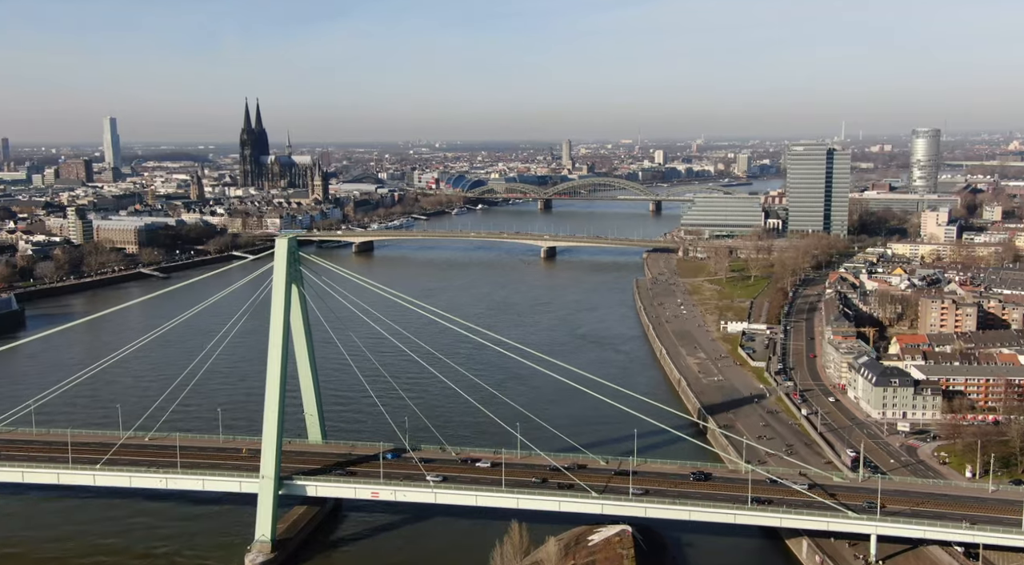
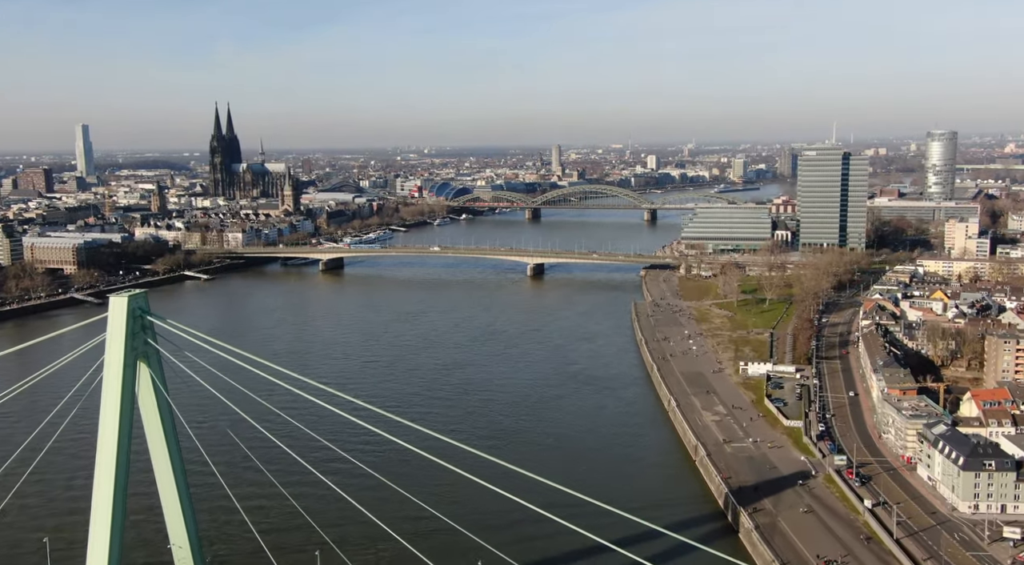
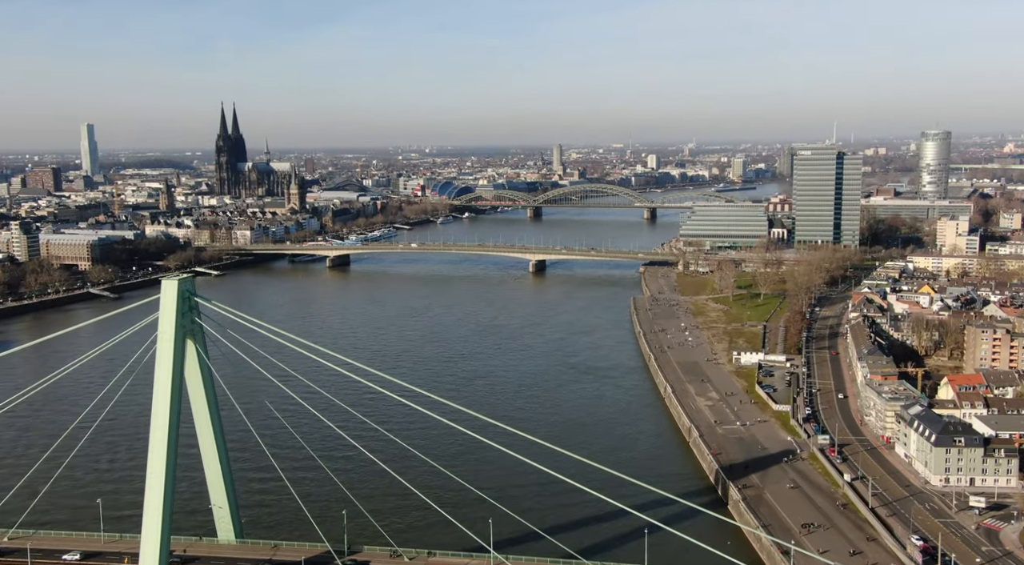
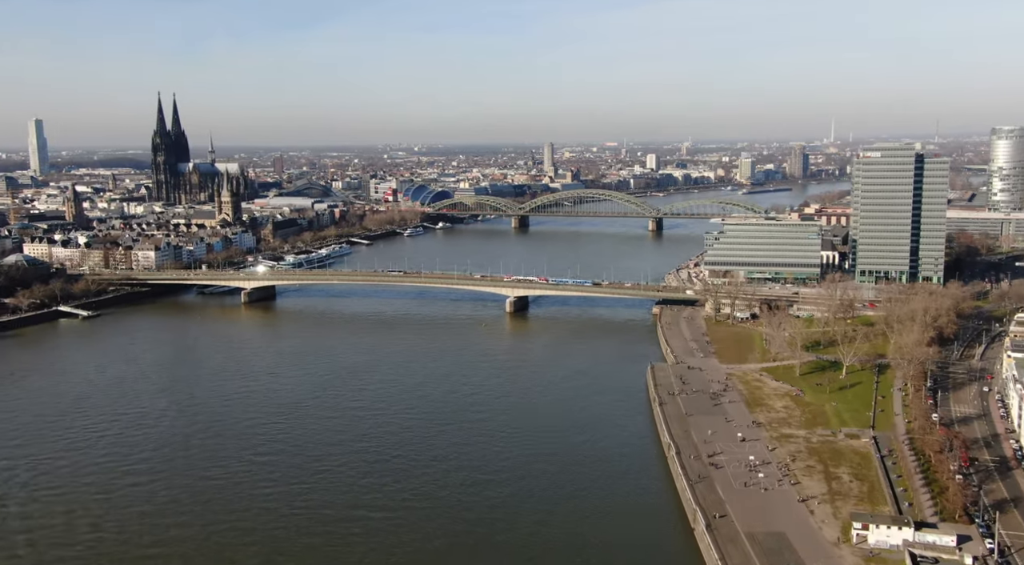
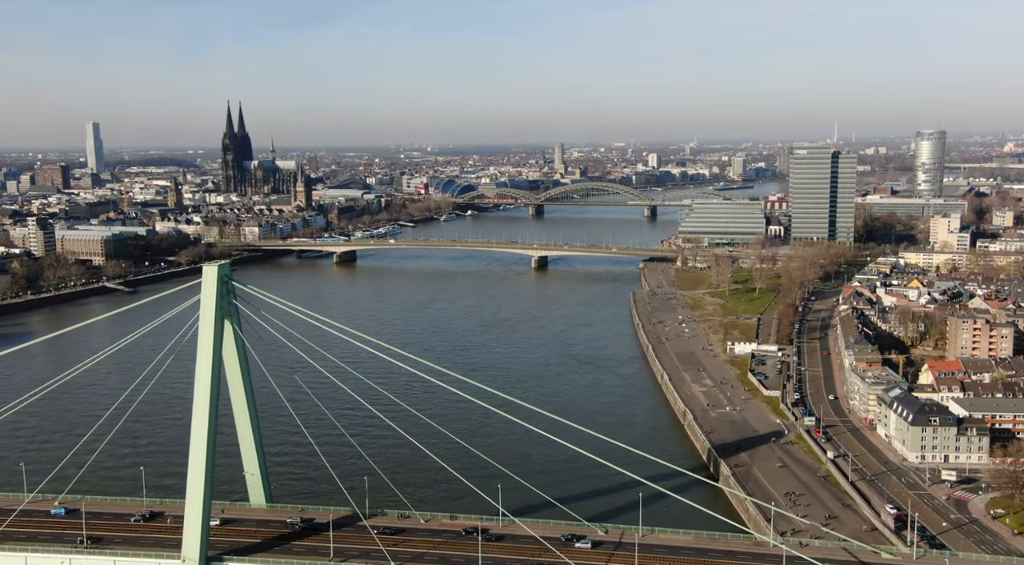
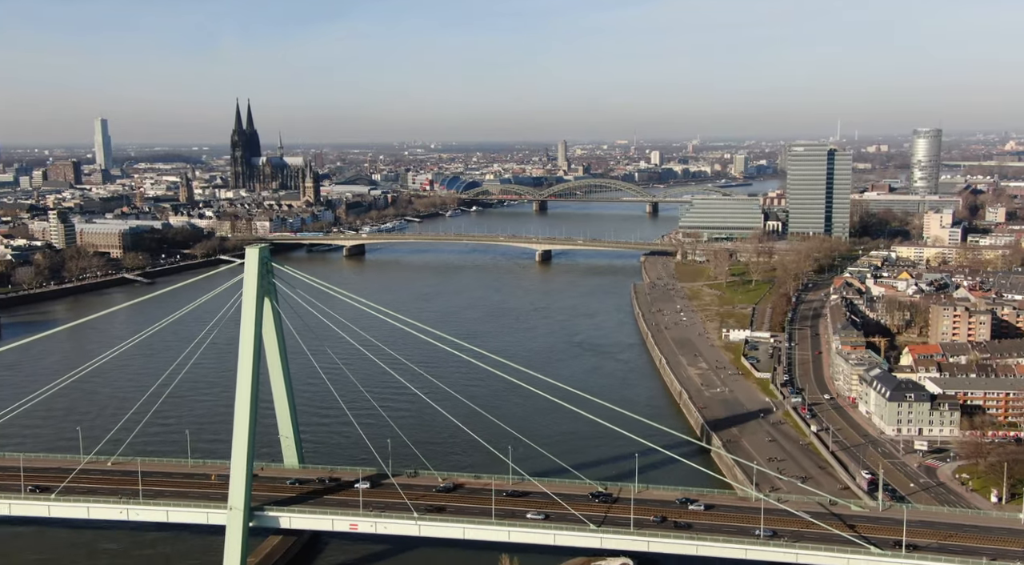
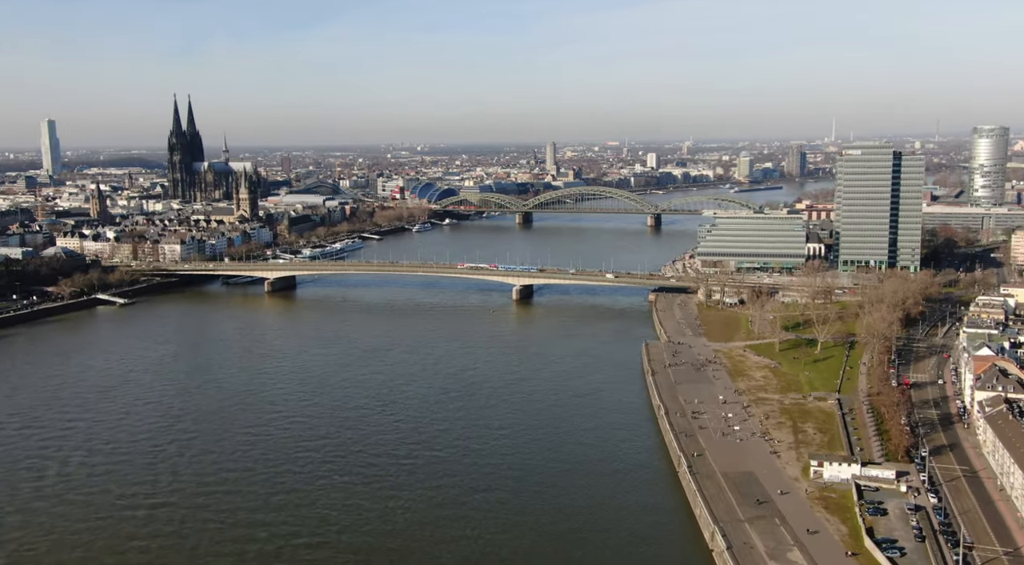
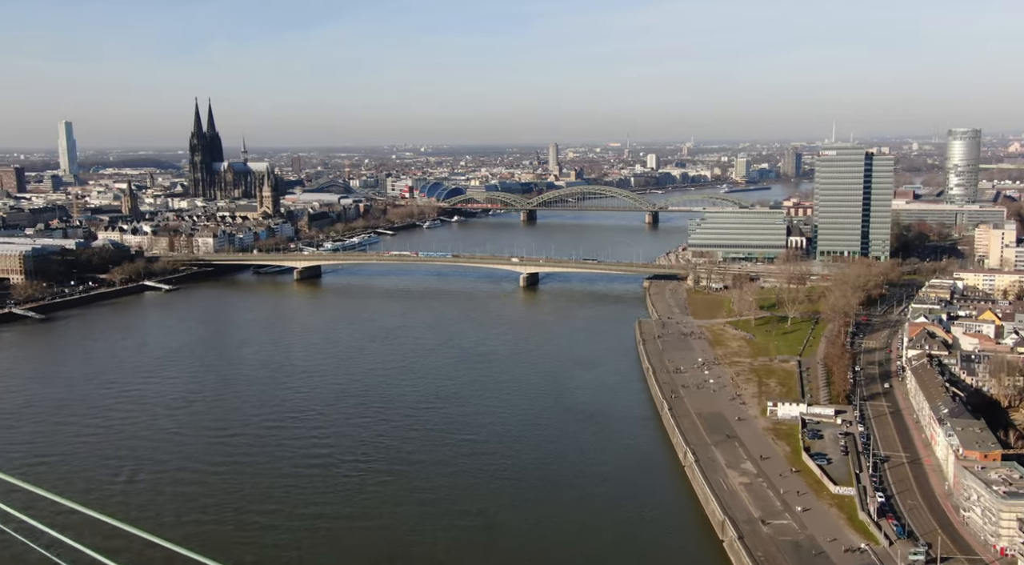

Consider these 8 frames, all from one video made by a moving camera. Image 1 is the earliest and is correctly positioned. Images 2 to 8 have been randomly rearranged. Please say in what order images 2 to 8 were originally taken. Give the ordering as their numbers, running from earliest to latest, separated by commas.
6, 5, 3, 2, 8, 7, 4
